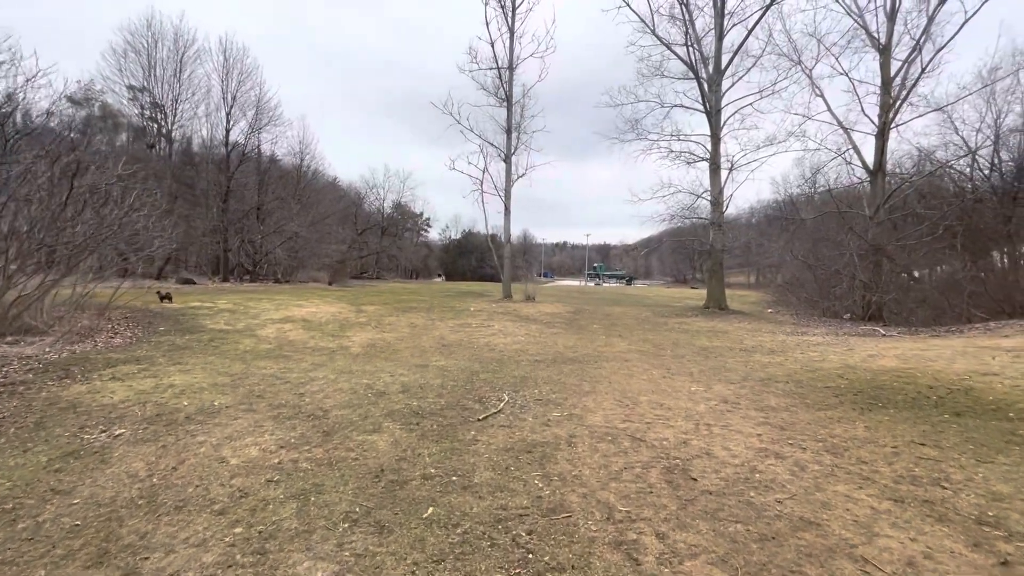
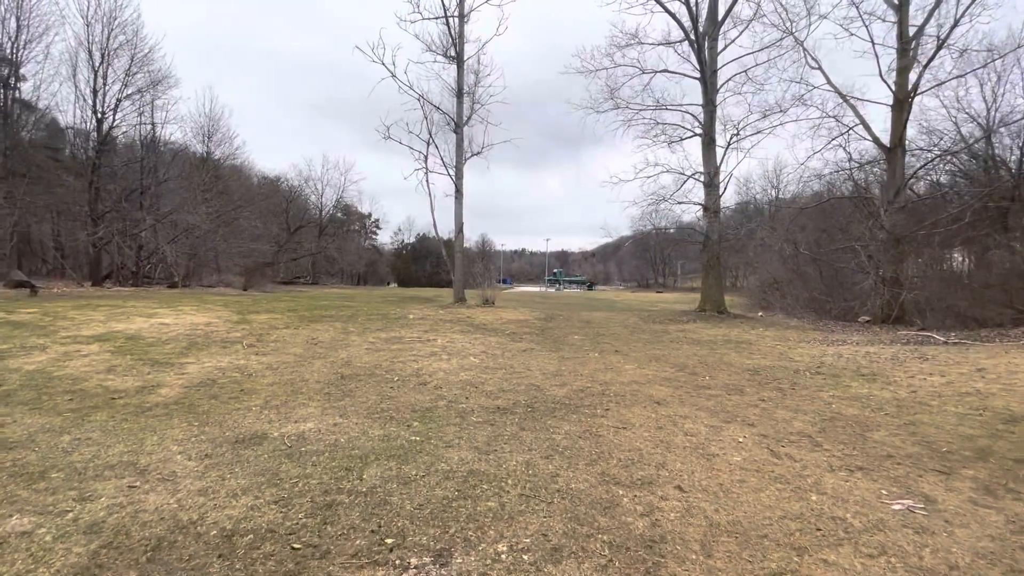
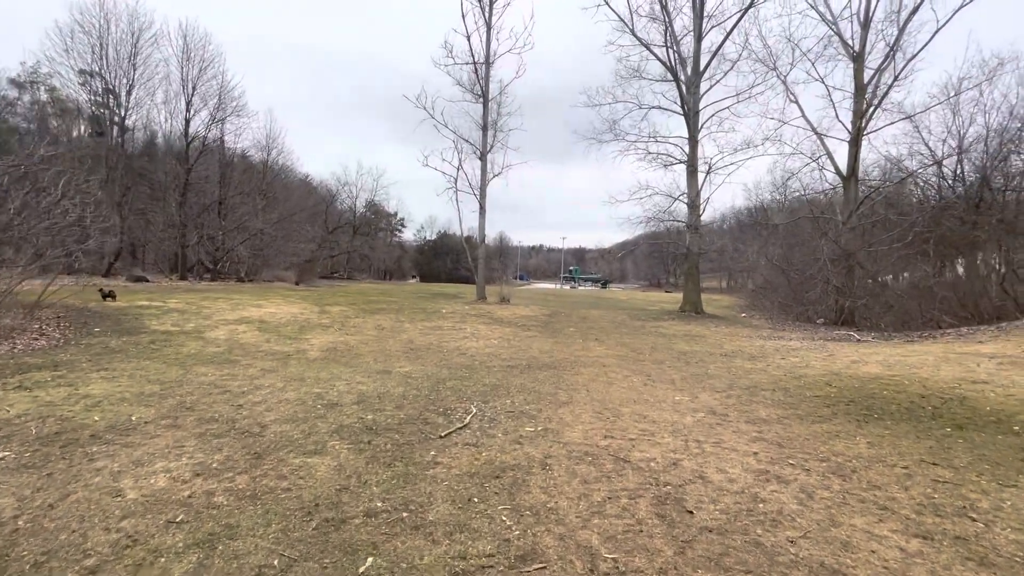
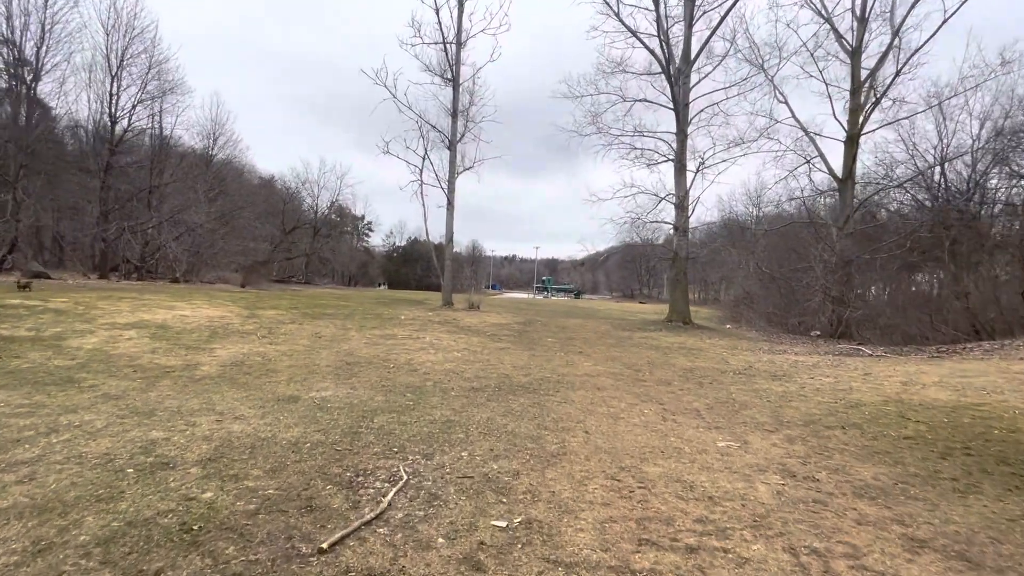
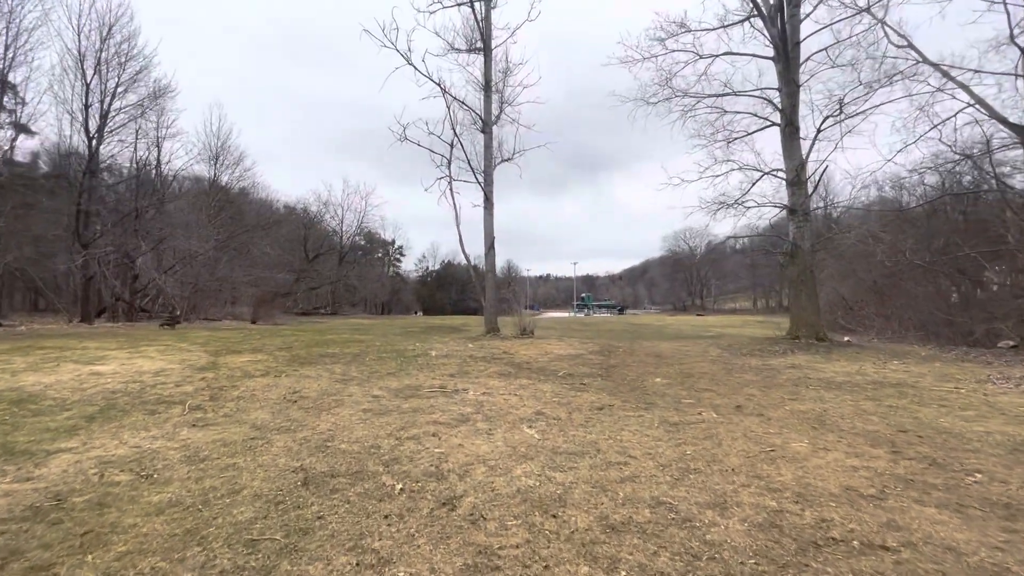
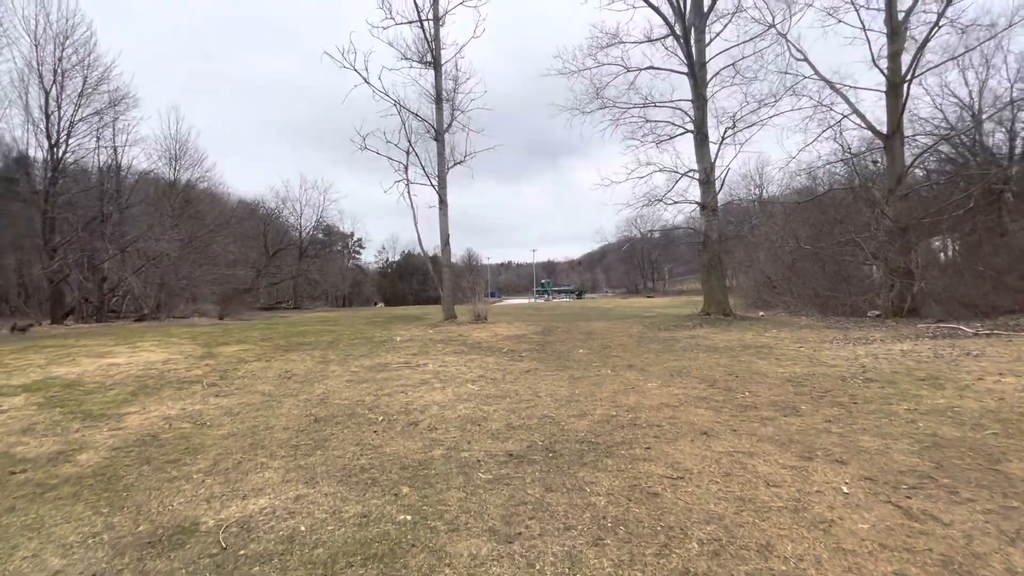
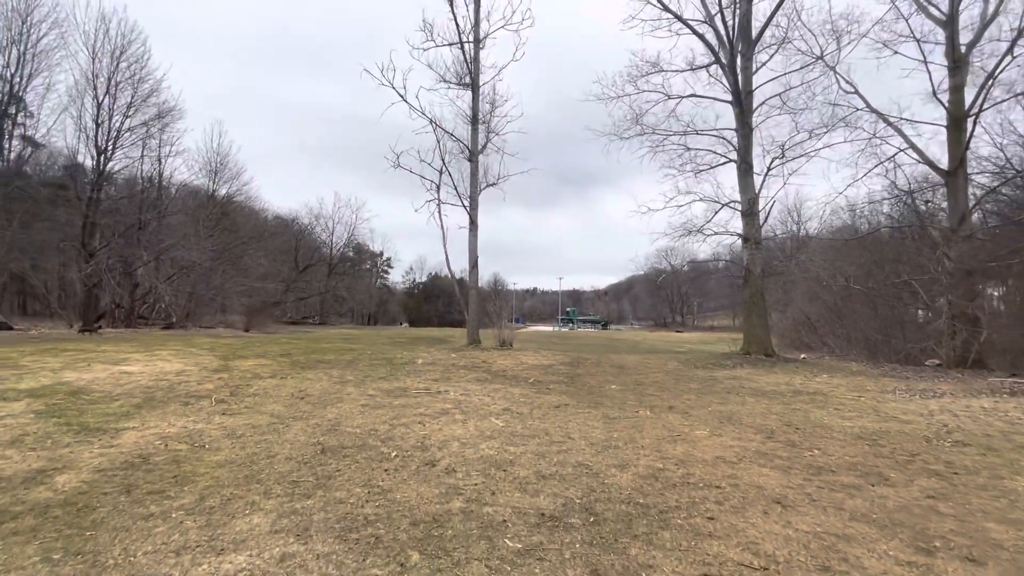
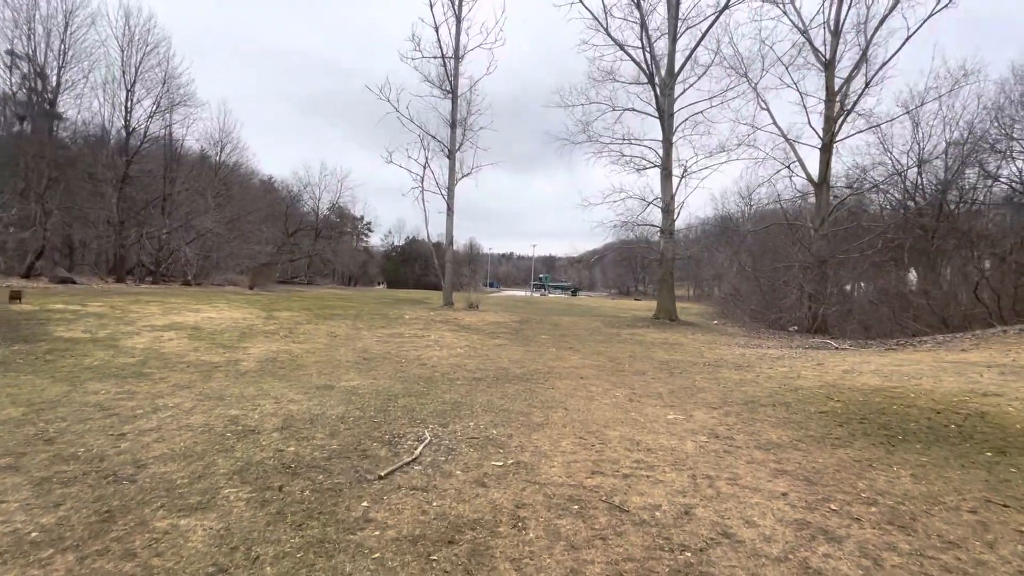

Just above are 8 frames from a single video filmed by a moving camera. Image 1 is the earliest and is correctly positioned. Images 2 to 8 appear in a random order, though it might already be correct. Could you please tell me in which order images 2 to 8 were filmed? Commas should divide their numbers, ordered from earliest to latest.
3, 8, 4, 2, 6, 7, 5
